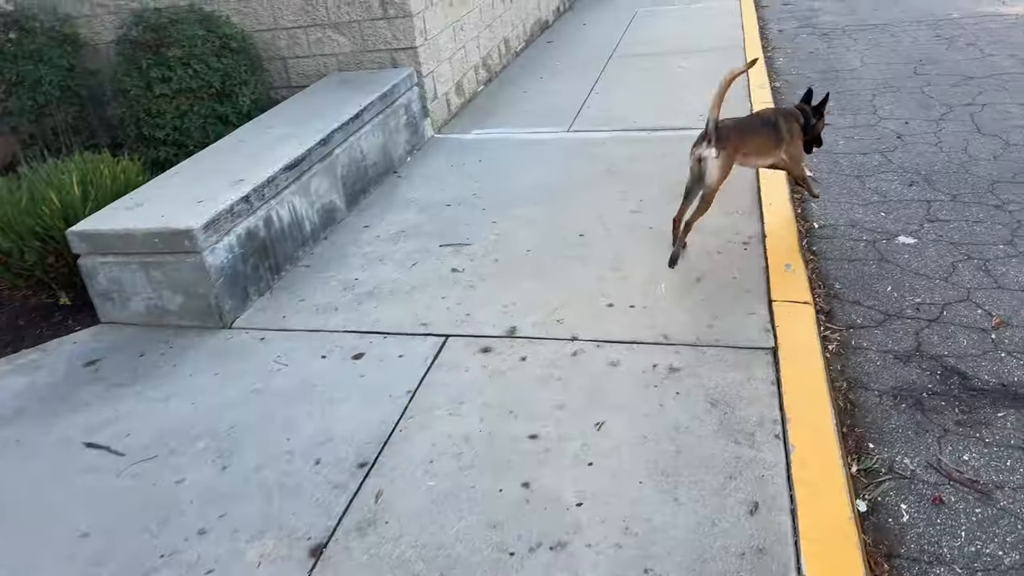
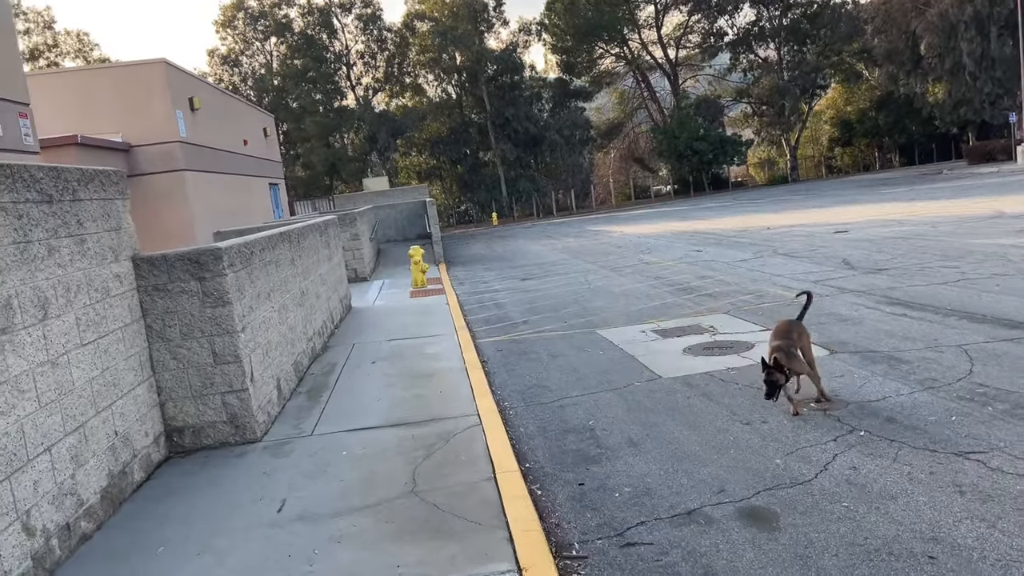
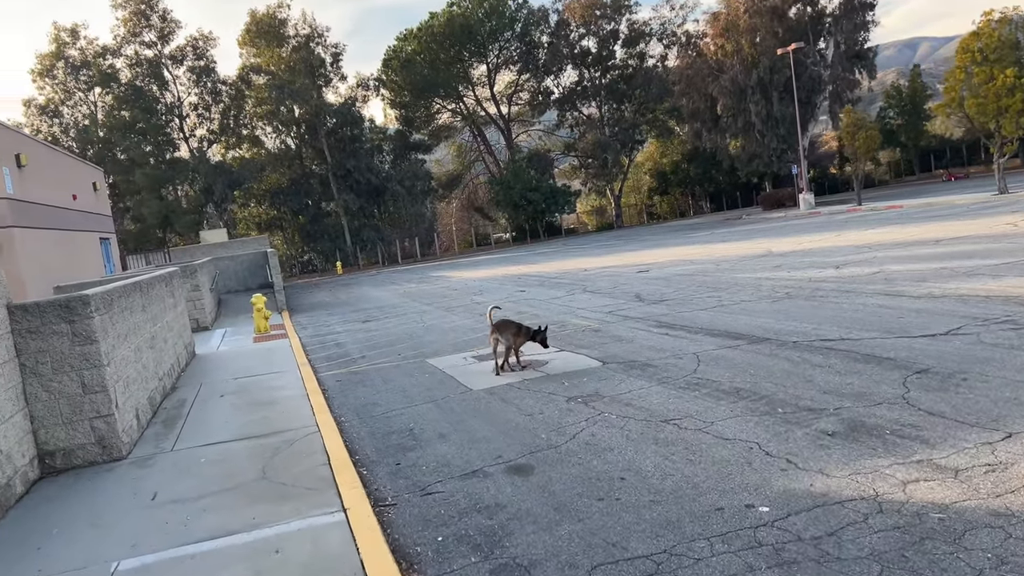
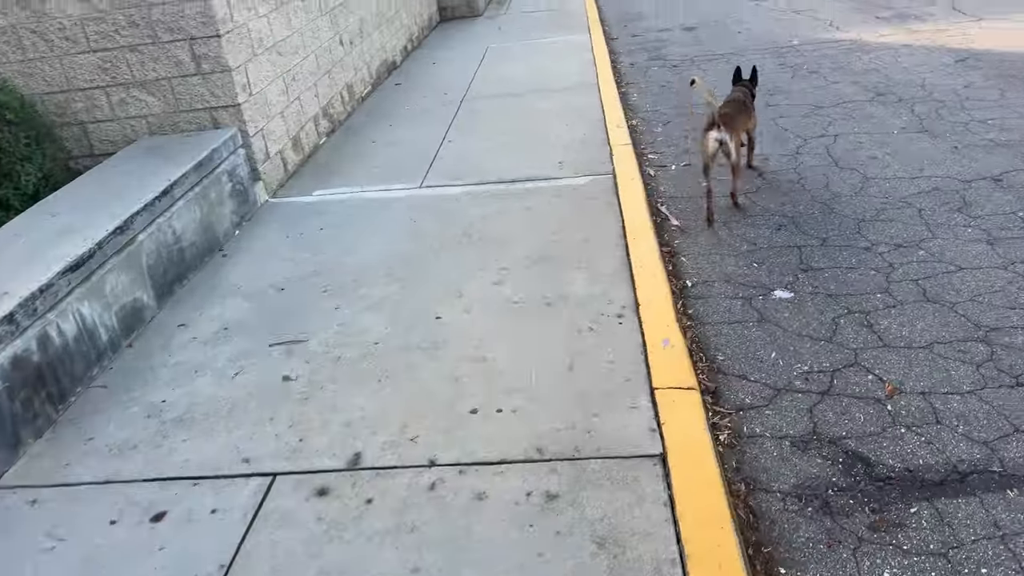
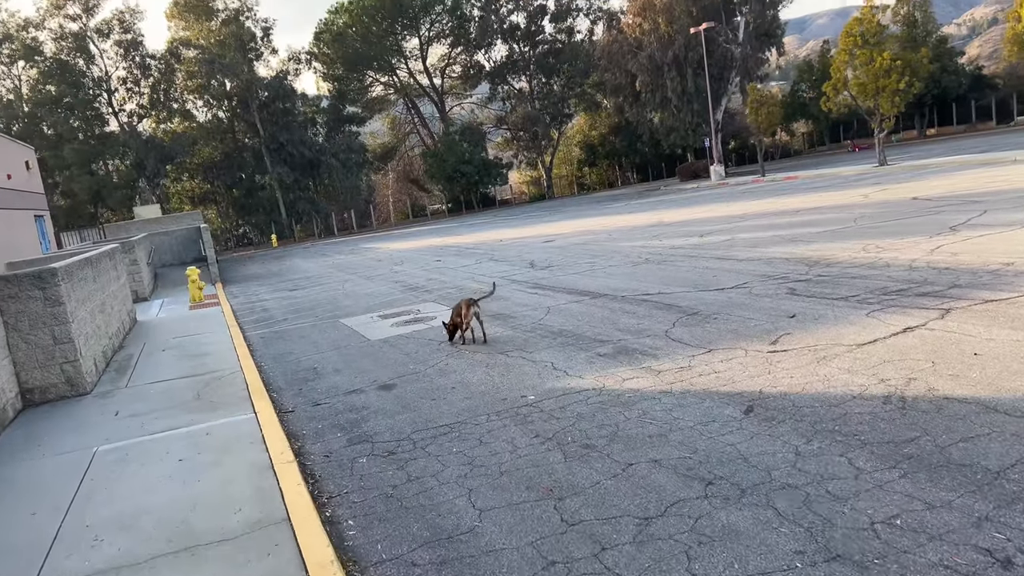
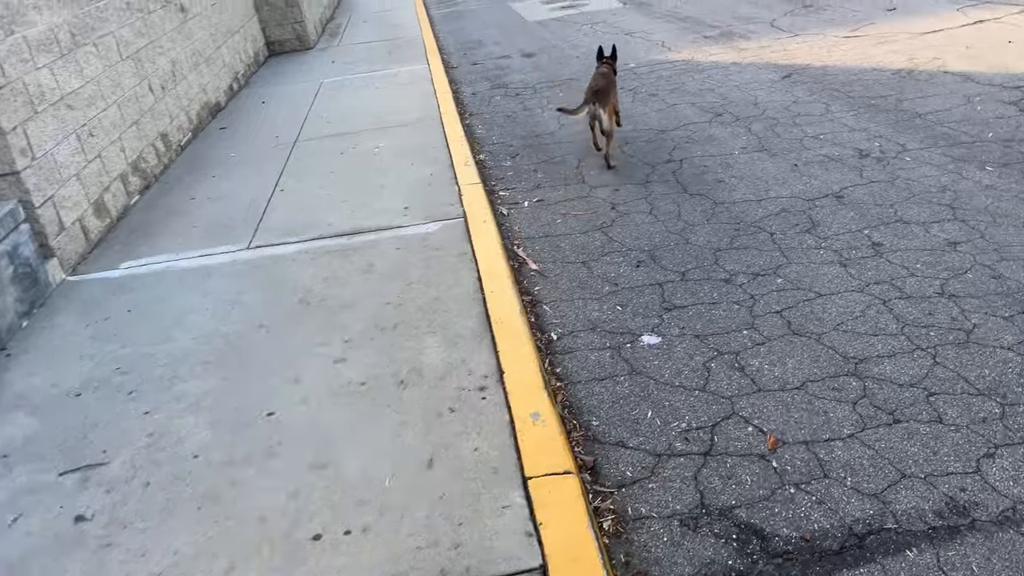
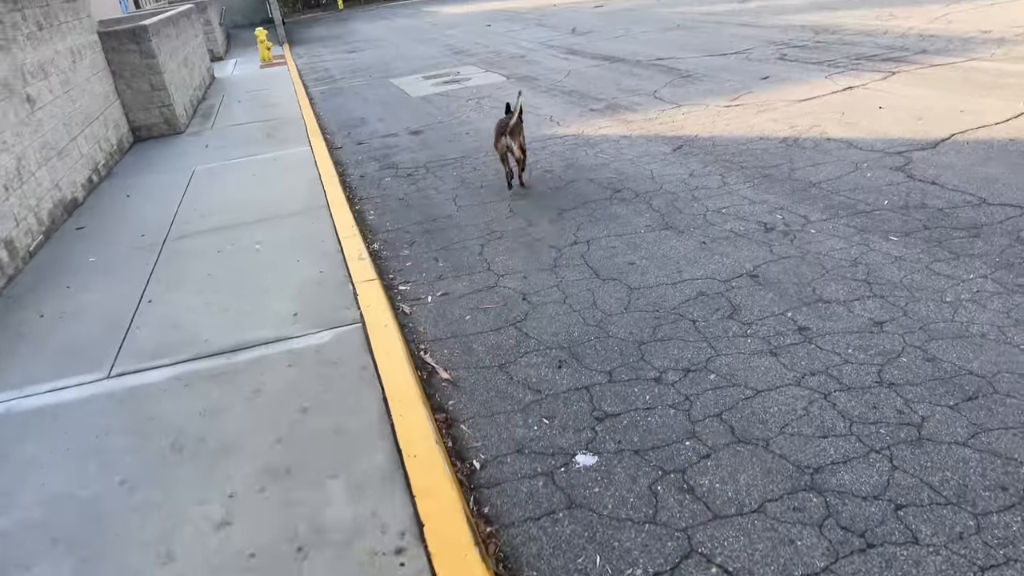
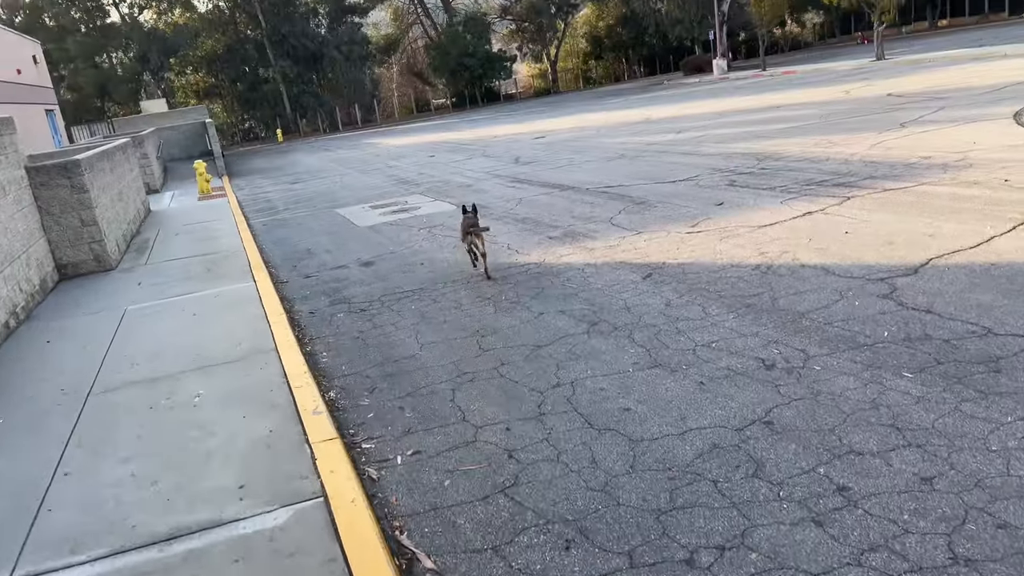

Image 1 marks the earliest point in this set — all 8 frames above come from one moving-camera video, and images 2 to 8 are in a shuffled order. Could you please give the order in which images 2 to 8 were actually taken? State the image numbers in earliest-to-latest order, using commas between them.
4, 6, 7, 8, 5, 3, 2
